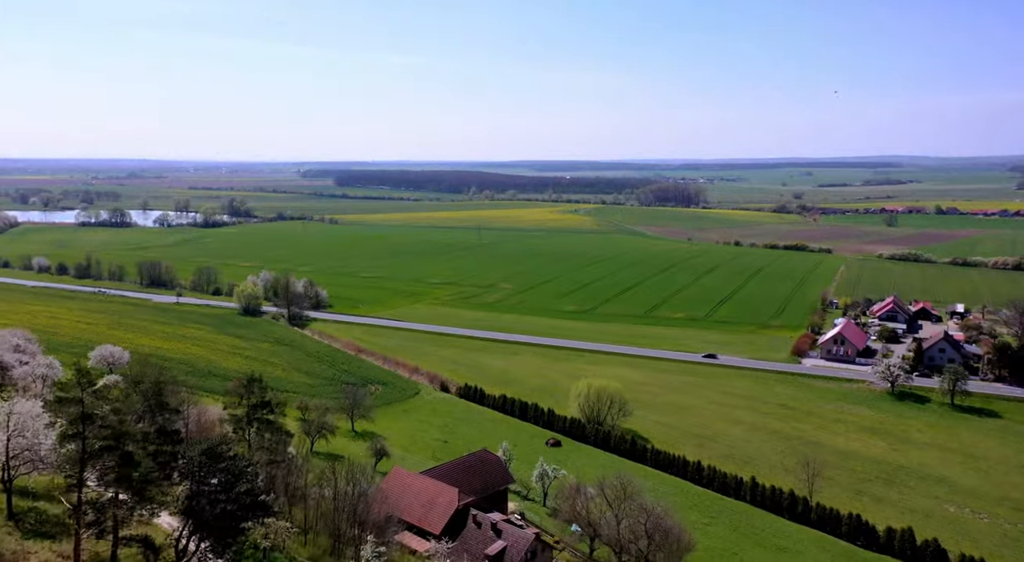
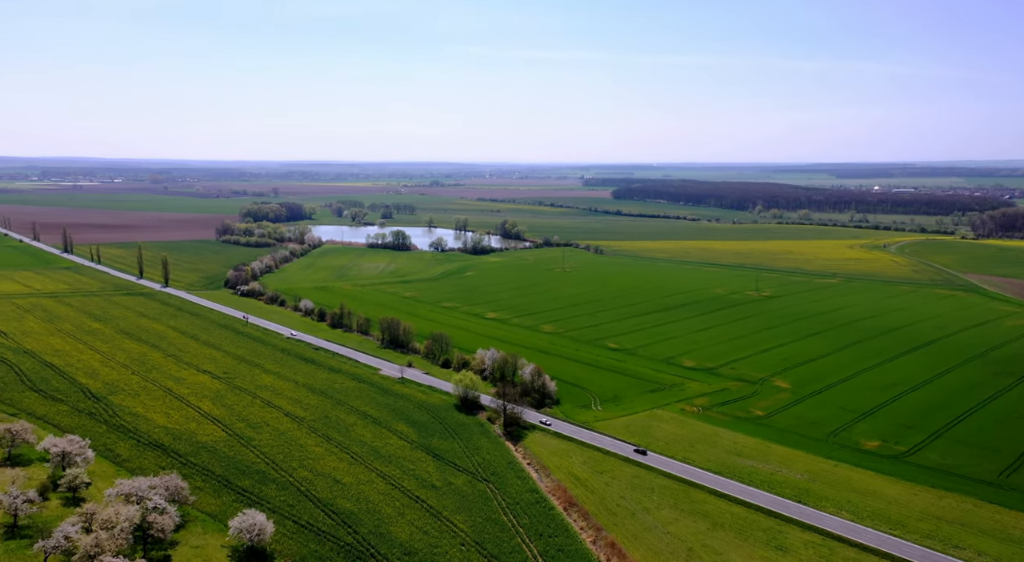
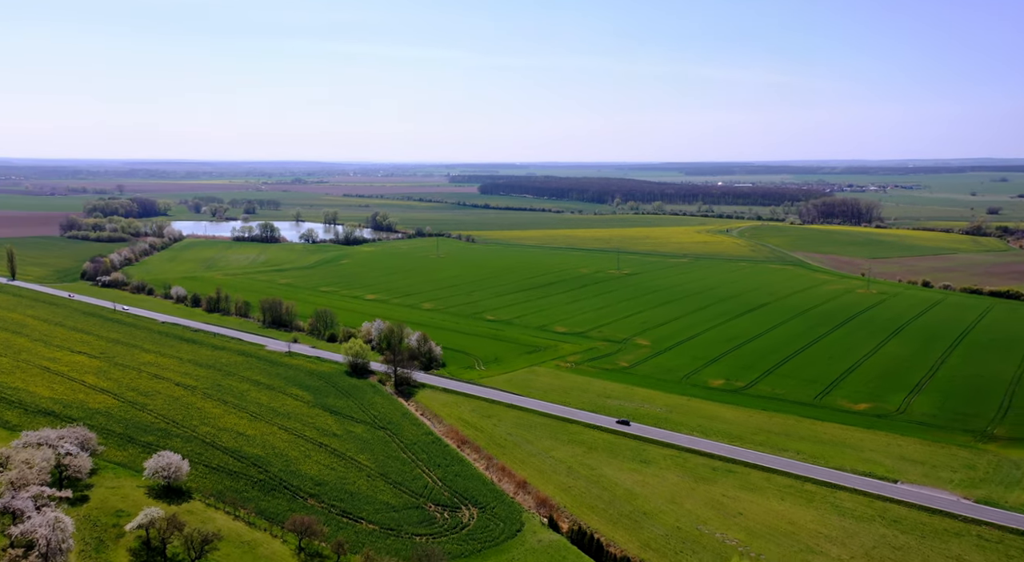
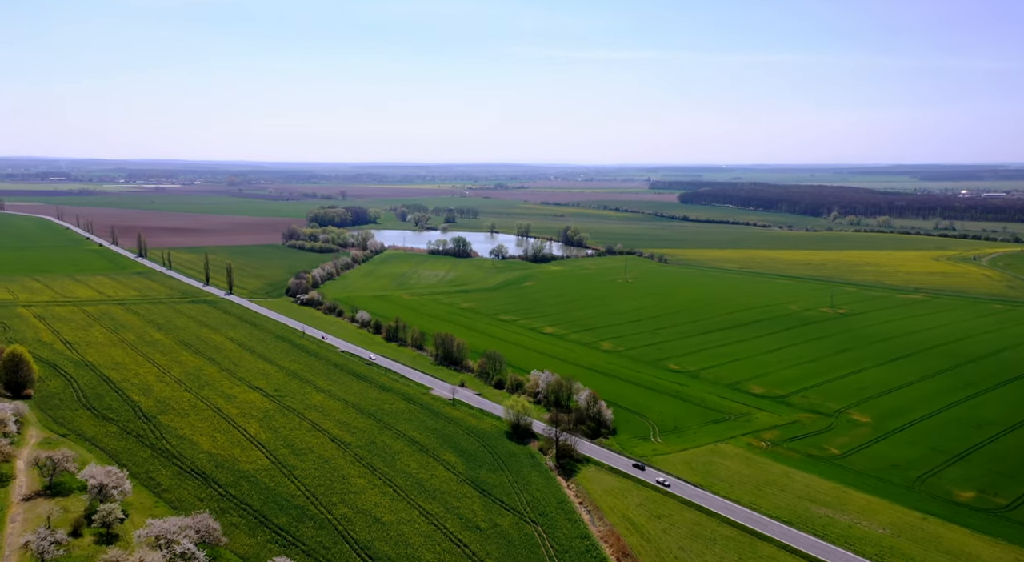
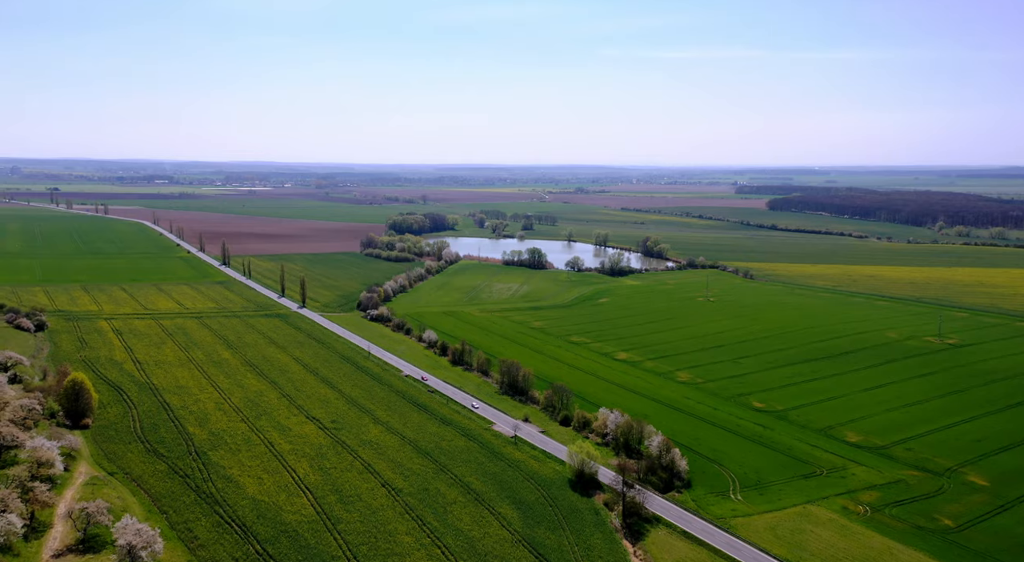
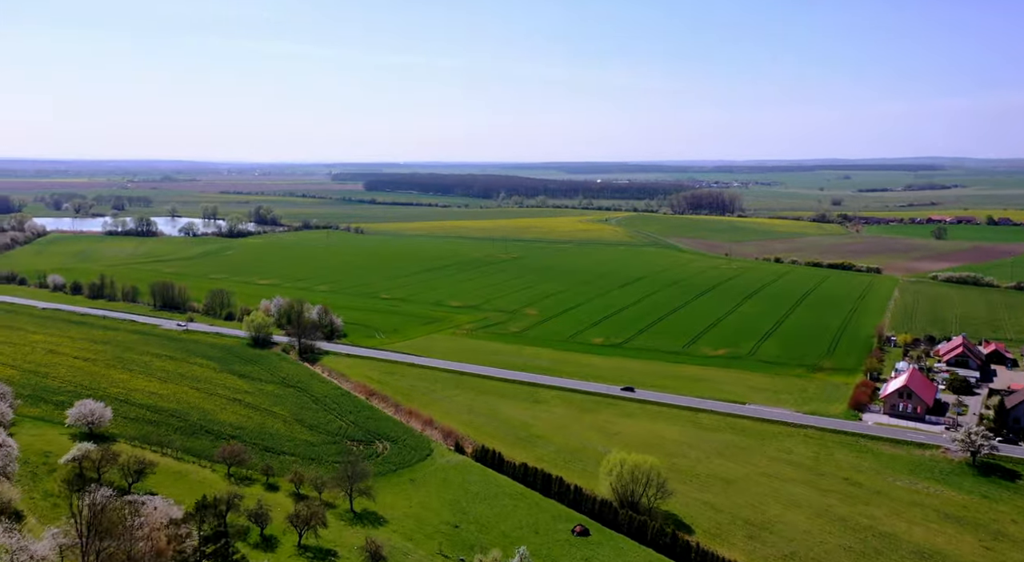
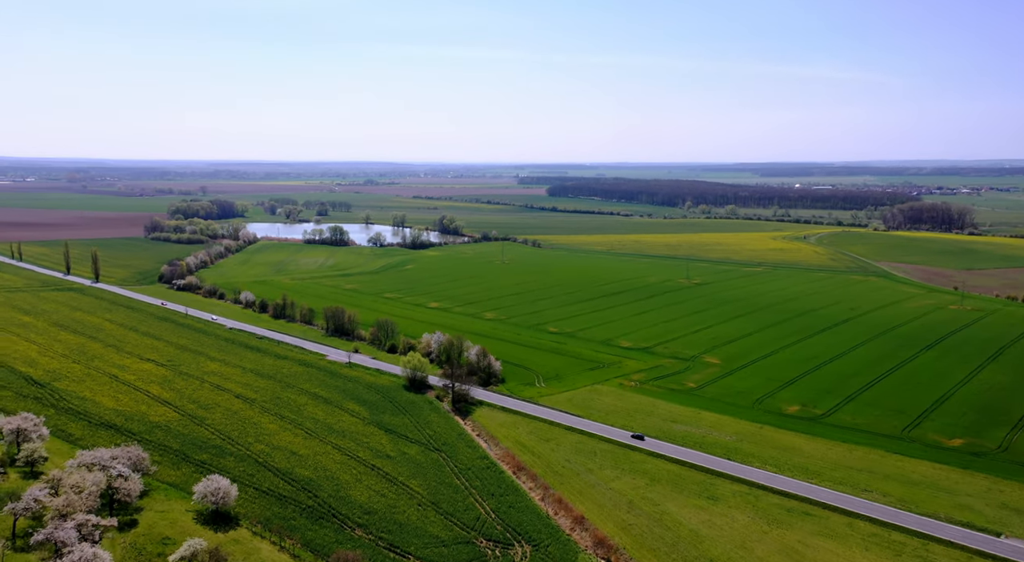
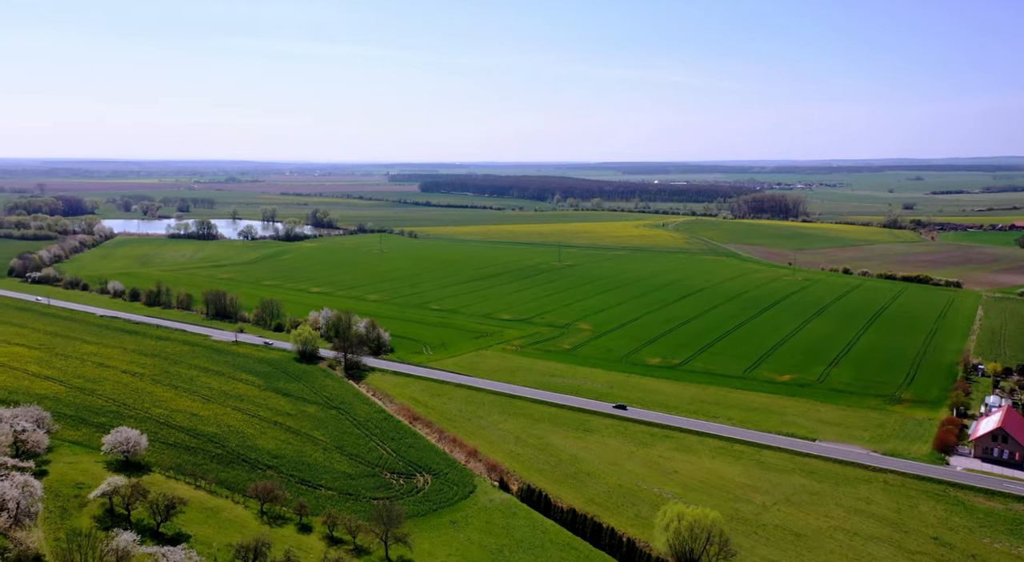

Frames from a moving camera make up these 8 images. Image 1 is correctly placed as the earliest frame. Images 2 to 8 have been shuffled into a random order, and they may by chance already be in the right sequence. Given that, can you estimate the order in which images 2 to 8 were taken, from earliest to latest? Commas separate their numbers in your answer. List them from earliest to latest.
6, 8, 3, 7, 2, 4, 5
